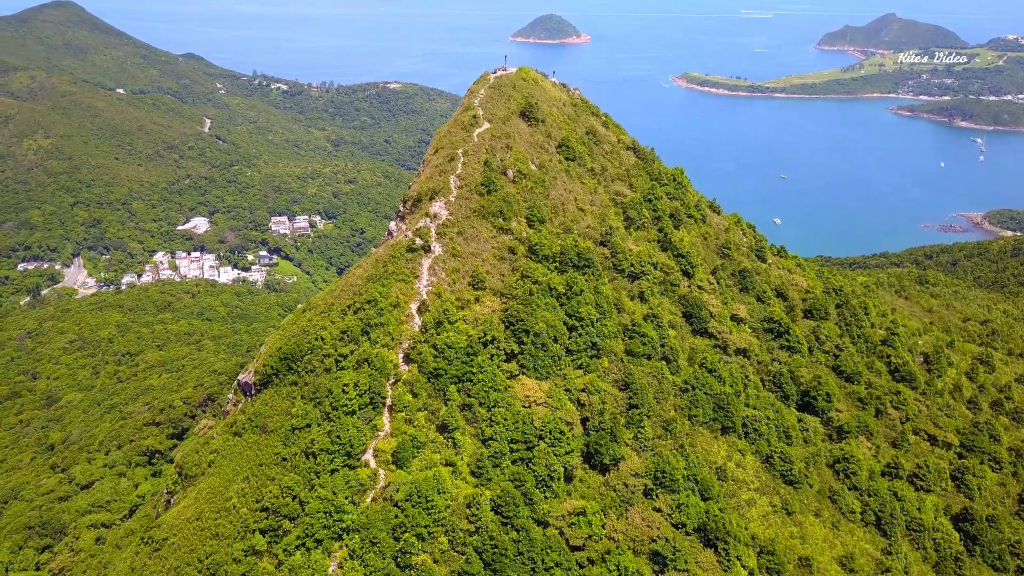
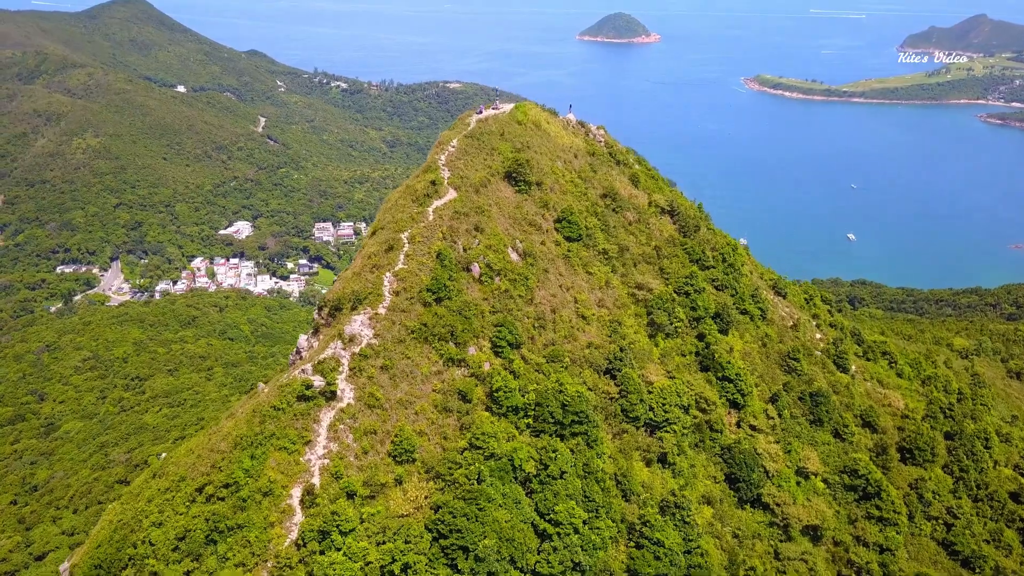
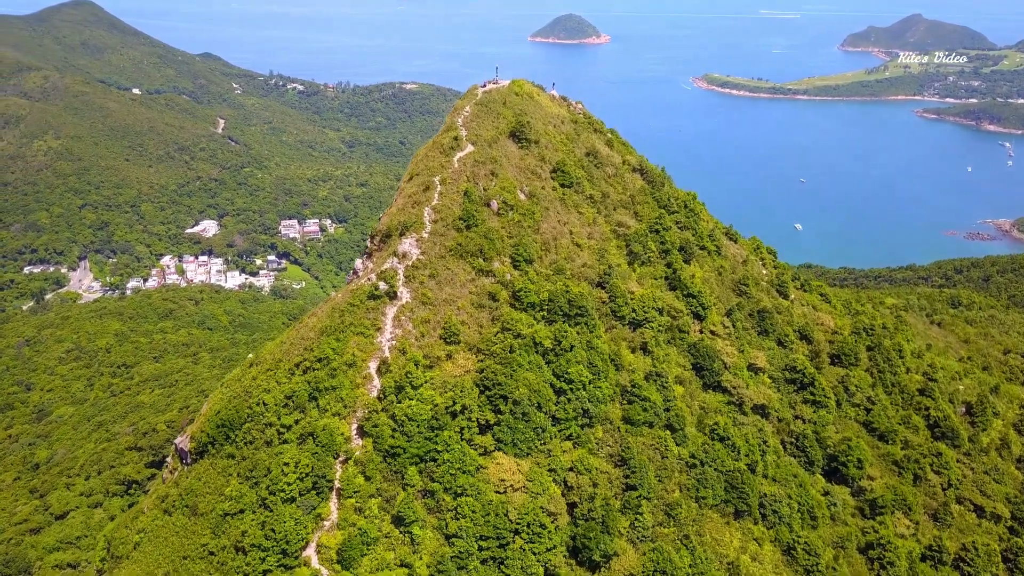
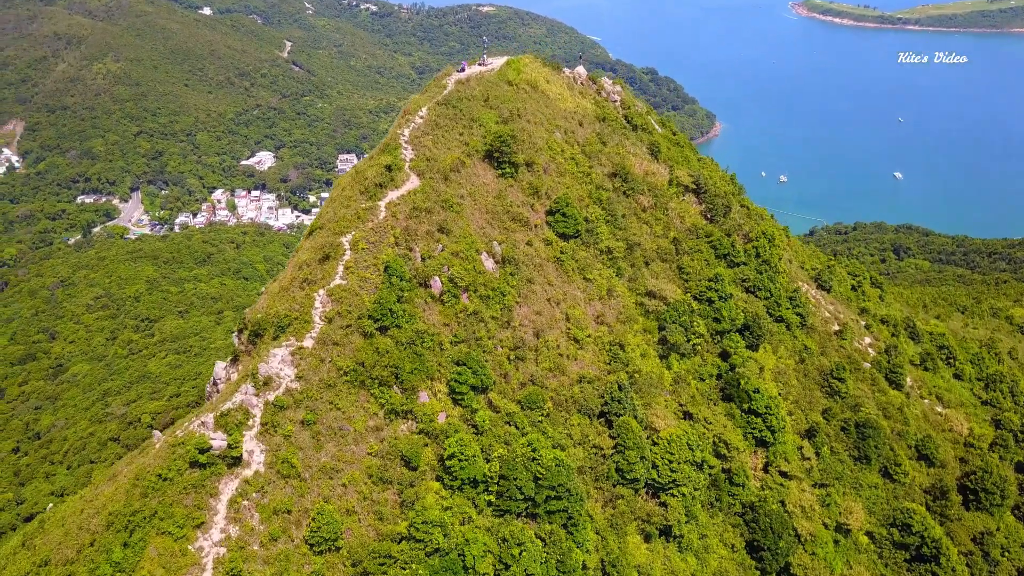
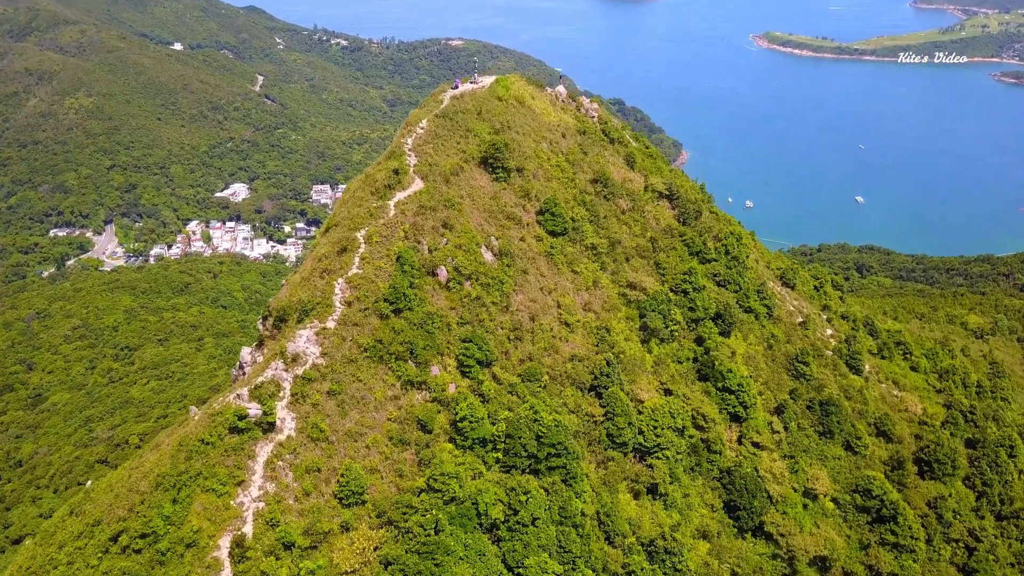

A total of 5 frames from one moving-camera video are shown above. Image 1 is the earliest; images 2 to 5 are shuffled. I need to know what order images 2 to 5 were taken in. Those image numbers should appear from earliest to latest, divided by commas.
3, 2, 5, 4
